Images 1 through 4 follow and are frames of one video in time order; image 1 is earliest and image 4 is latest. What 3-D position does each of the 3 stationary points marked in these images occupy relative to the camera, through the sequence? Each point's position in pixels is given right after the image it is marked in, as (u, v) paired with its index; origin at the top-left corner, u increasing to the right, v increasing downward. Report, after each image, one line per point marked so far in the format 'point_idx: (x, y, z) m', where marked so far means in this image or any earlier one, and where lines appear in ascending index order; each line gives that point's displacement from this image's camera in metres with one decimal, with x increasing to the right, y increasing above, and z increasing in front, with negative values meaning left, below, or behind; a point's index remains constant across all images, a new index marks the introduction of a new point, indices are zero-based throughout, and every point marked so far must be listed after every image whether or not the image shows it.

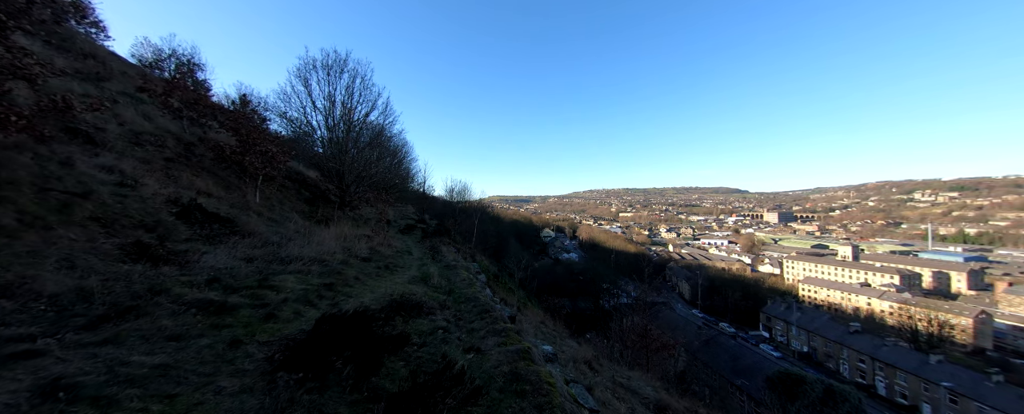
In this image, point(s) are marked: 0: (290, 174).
0: (-11.4, +1.7, +14.7) m
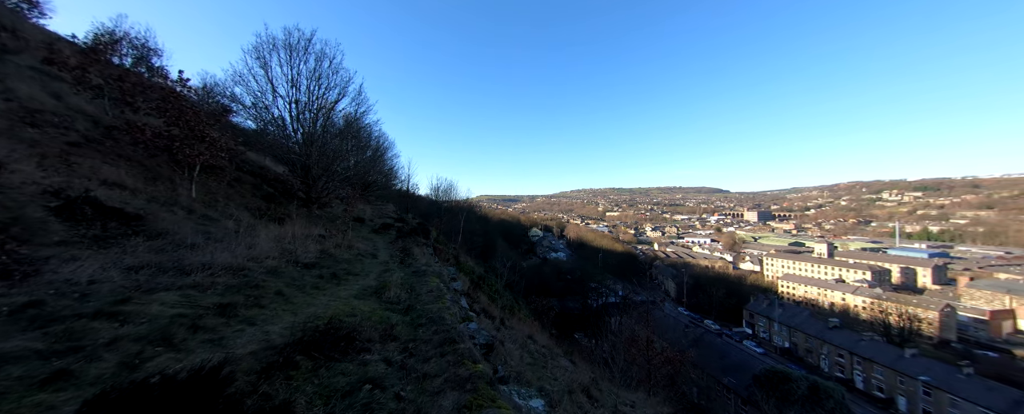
0: (-12.1, +1.8, +13.2) m
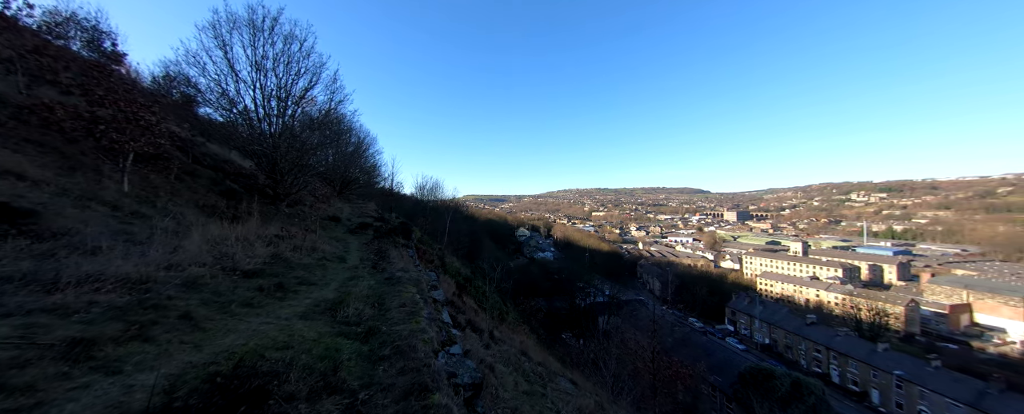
0: (-12.6, +1.9, +11.8) m
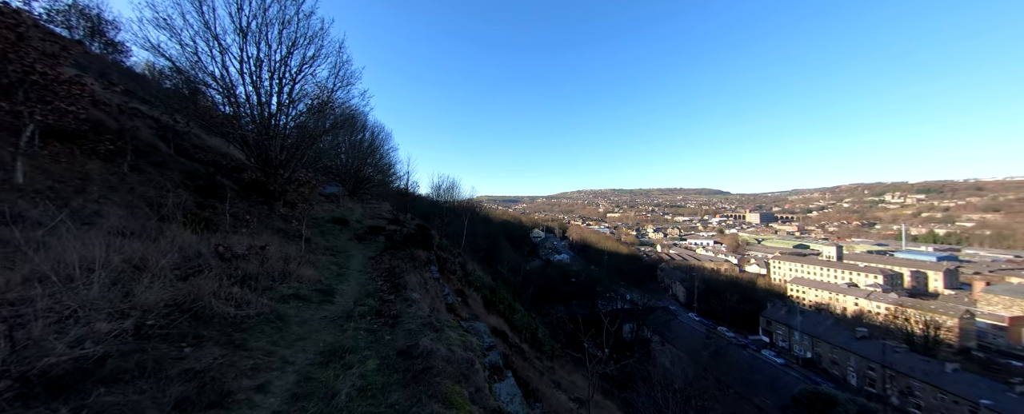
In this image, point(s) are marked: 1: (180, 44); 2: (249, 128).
0: (-11.1, +1.9, +9.9) m
1: (-9.7, +4.7, +8.4) m
2: (-8.6, +2.7, +9.5) m
